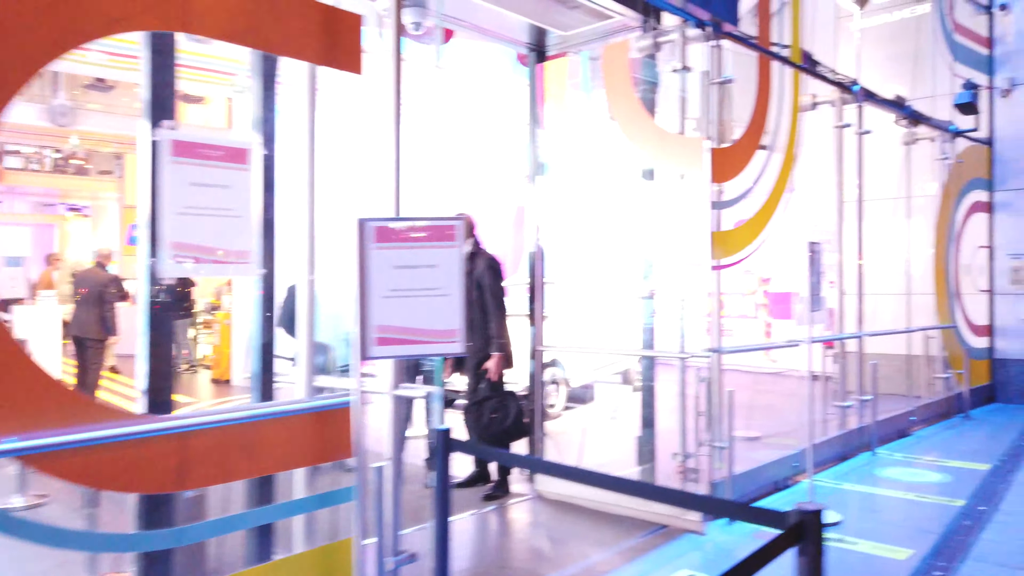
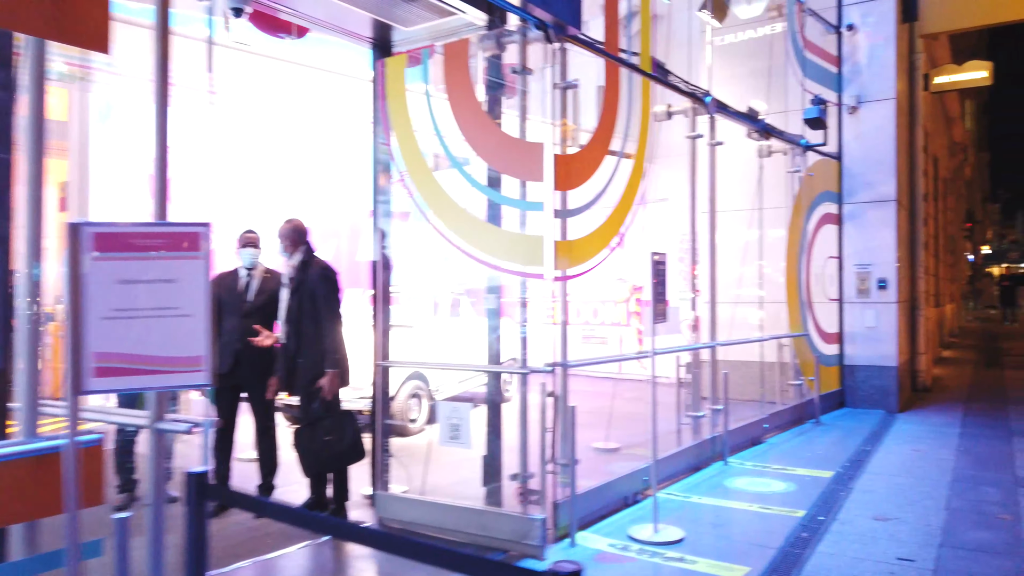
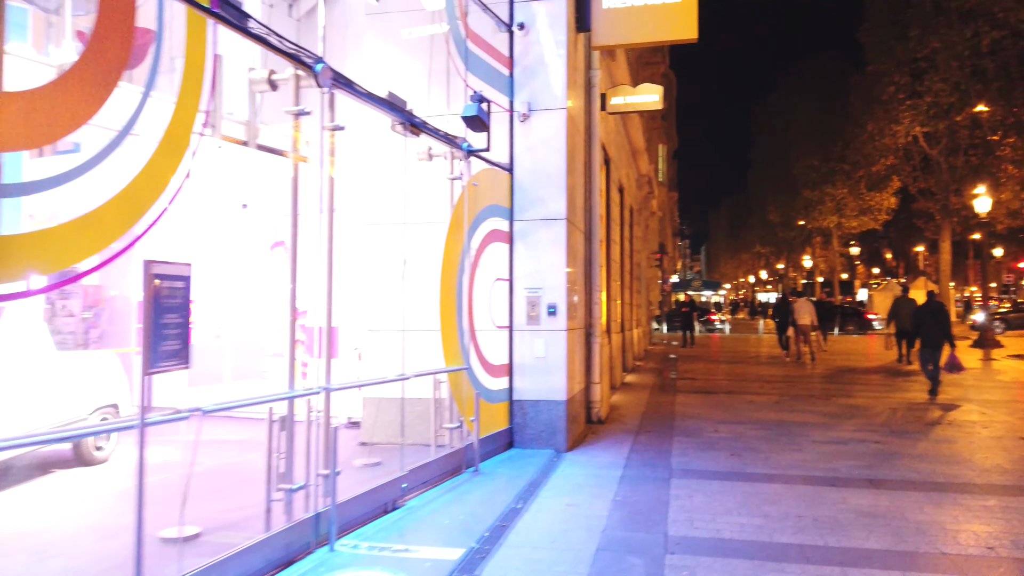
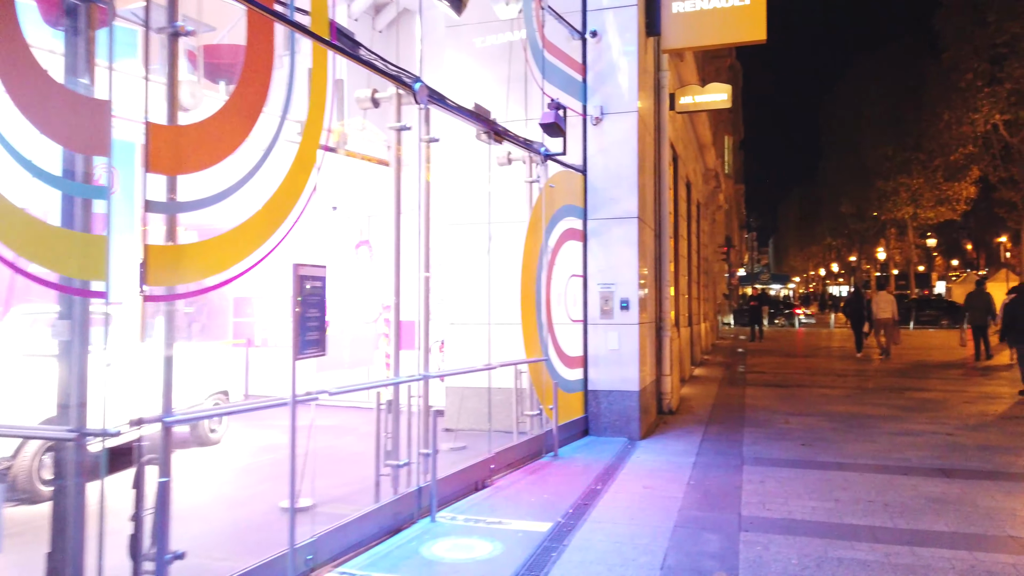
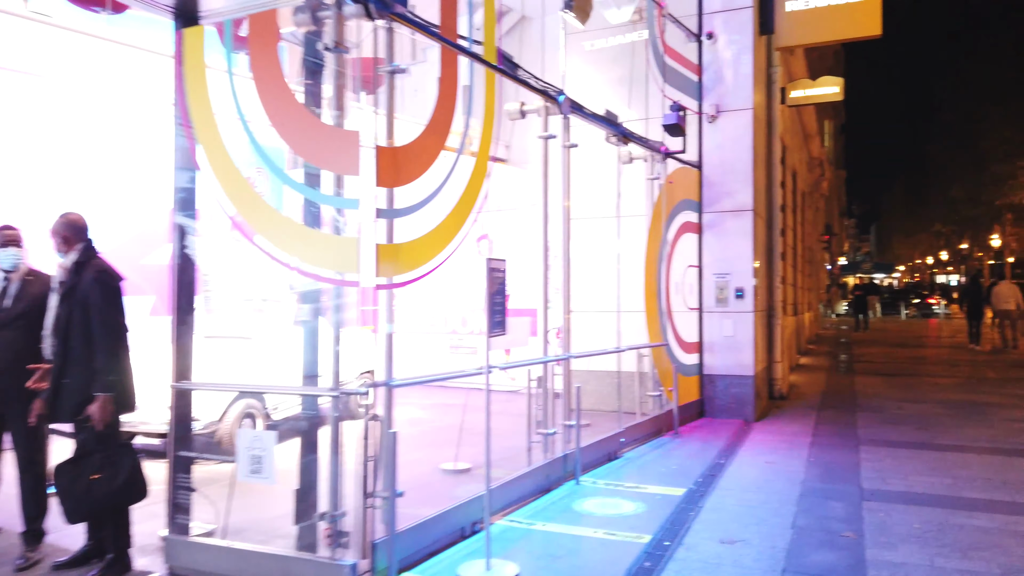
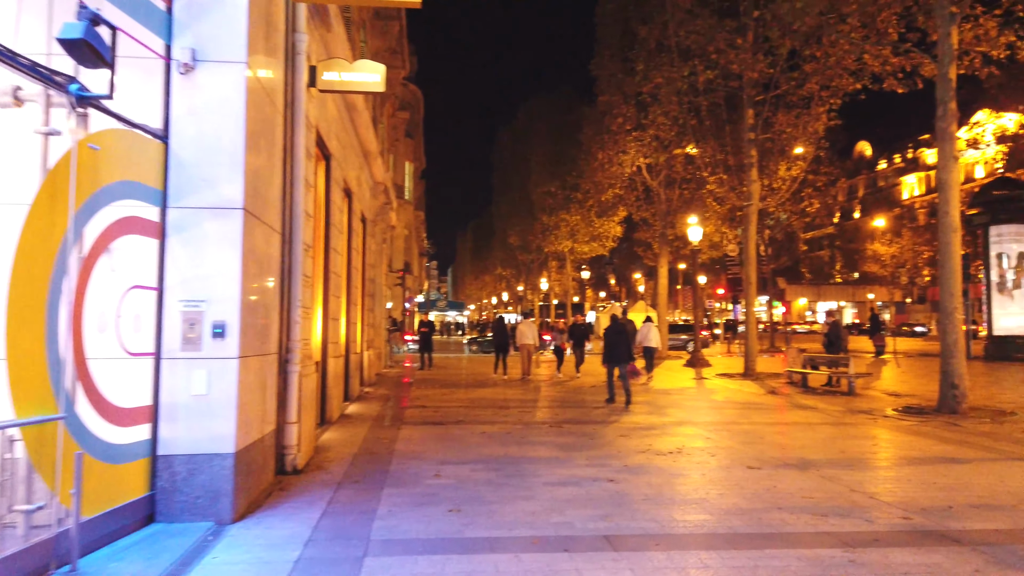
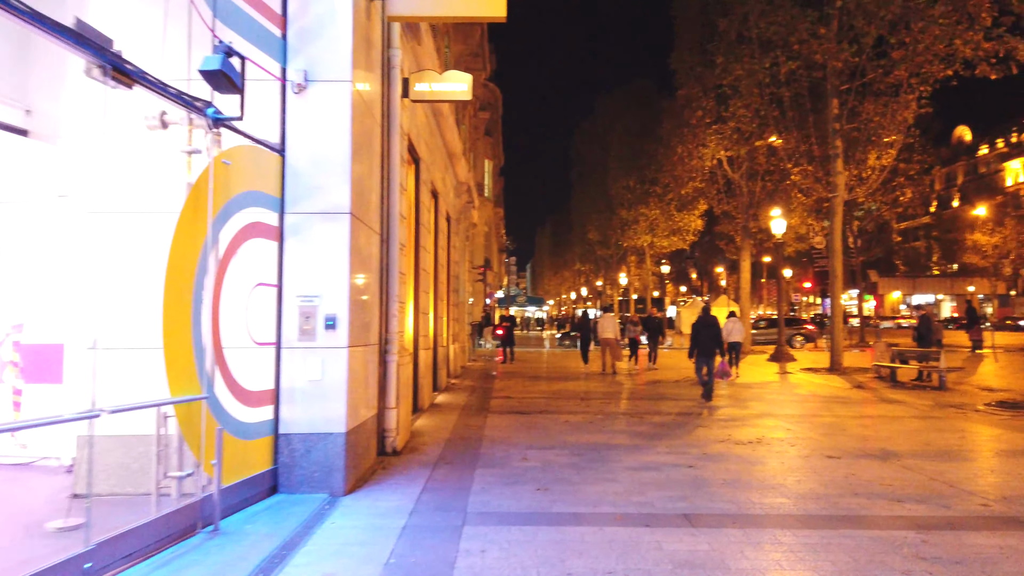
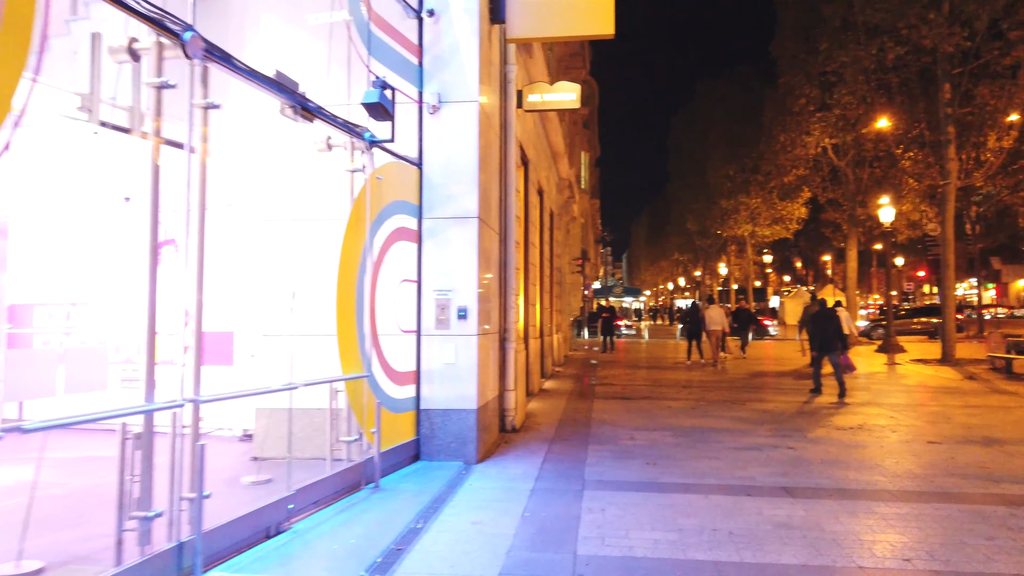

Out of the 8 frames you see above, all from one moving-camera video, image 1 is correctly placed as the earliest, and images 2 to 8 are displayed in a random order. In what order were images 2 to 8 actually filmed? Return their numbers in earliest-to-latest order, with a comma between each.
2, 5, 4, 3, 8, 7, 6
